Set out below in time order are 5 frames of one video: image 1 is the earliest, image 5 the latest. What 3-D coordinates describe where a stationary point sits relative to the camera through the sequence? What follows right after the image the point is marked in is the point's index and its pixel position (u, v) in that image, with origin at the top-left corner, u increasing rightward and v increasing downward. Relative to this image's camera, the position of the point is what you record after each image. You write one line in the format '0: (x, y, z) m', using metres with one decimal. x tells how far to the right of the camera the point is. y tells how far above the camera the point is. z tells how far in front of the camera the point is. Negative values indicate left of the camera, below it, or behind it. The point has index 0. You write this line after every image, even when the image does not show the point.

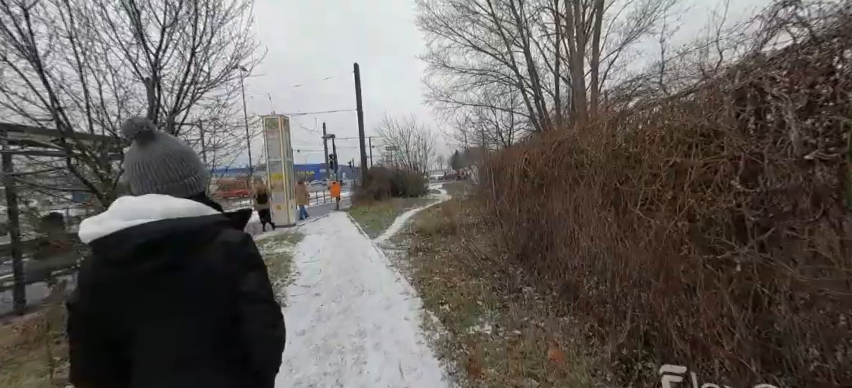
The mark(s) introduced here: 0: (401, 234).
0: (-1.0, -1.6, +12.4) m
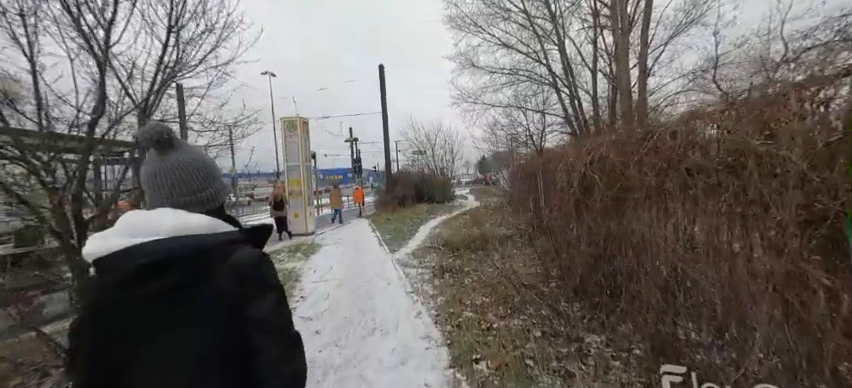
0: (0.0, -1.9, +11.0) m
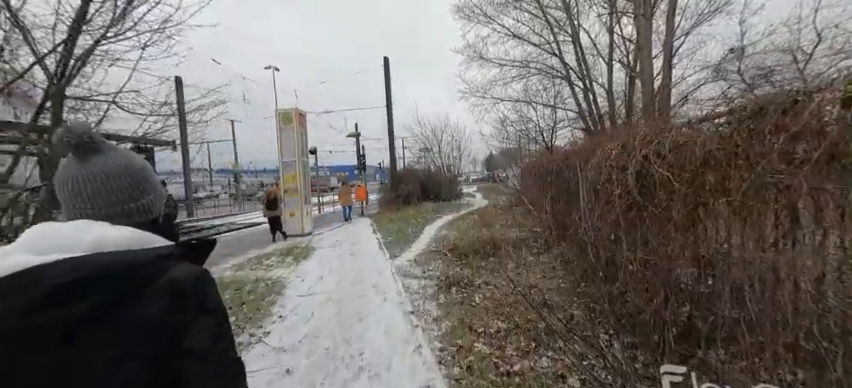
0: (+0.1, -1.9, +9.9) m
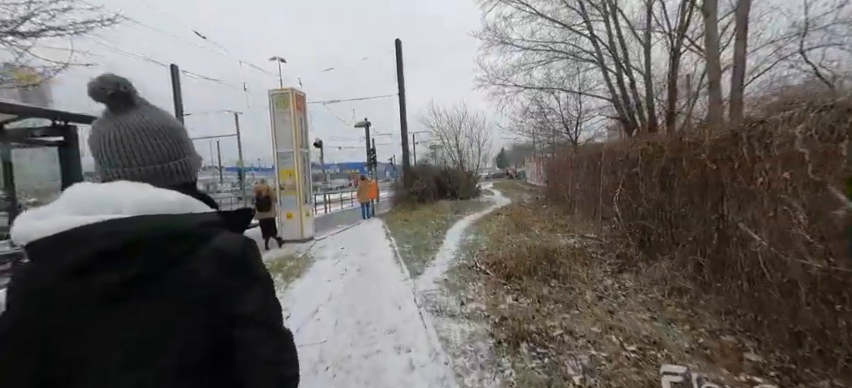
0: (+0.9, -1.8, +7.5) m
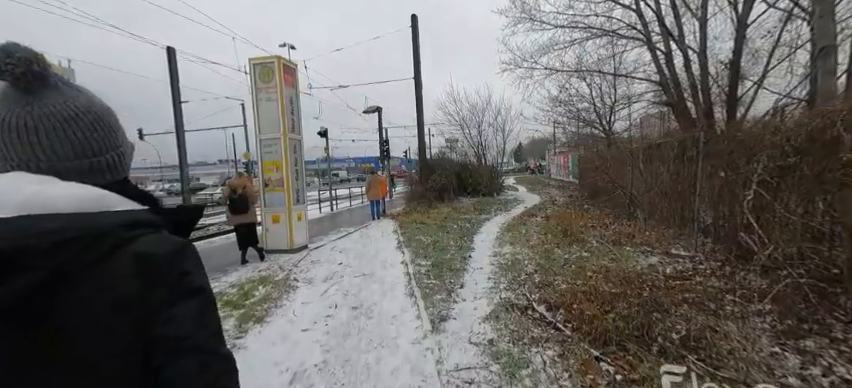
0: (+1.3, -1.9, +4.8) m
